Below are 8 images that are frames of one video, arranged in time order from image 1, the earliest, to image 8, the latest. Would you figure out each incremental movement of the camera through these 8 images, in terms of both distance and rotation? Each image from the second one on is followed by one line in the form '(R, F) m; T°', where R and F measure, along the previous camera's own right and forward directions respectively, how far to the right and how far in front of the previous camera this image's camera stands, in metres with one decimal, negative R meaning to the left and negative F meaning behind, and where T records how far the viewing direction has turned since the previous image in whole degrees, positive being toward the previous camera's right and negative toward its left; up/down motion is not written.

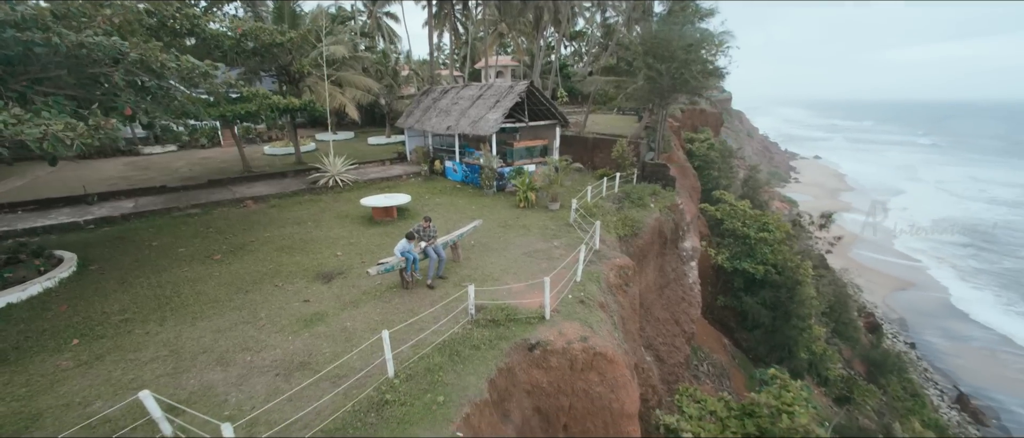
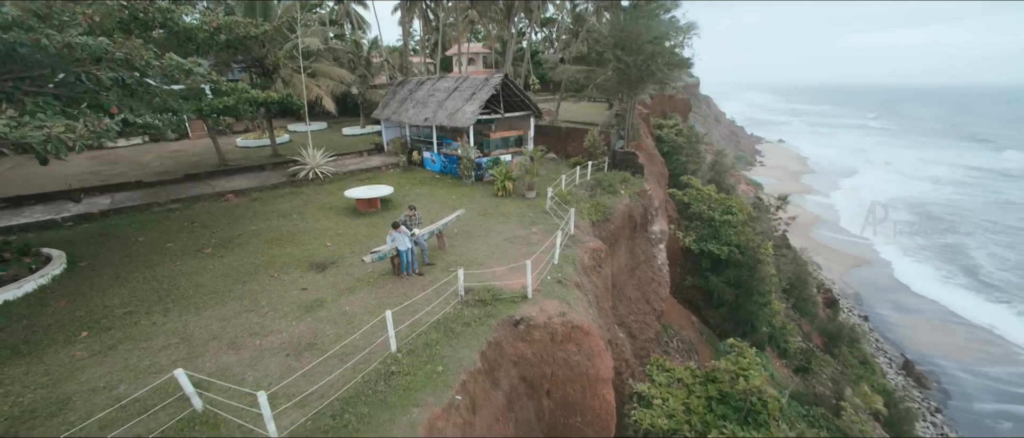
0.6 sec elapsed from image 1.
(-0.2, -0.7) m; +3°
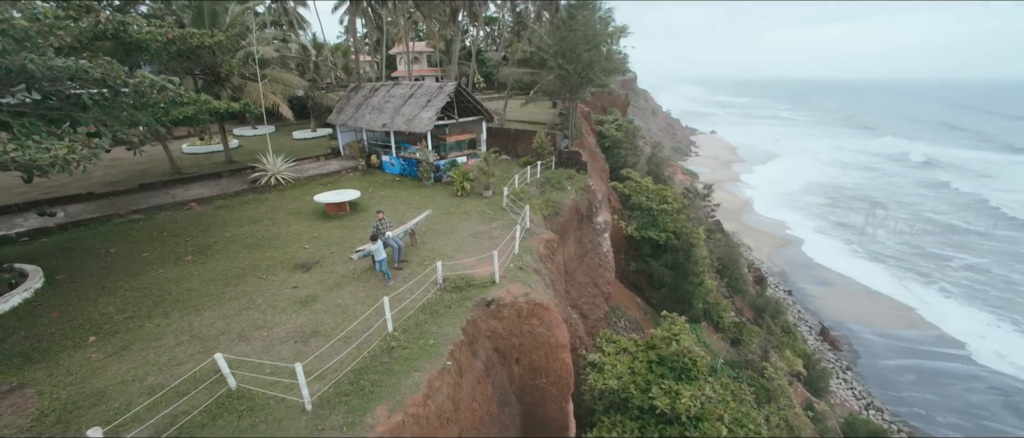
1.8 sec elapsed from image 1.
(-0.4, -1.4) m; +7°
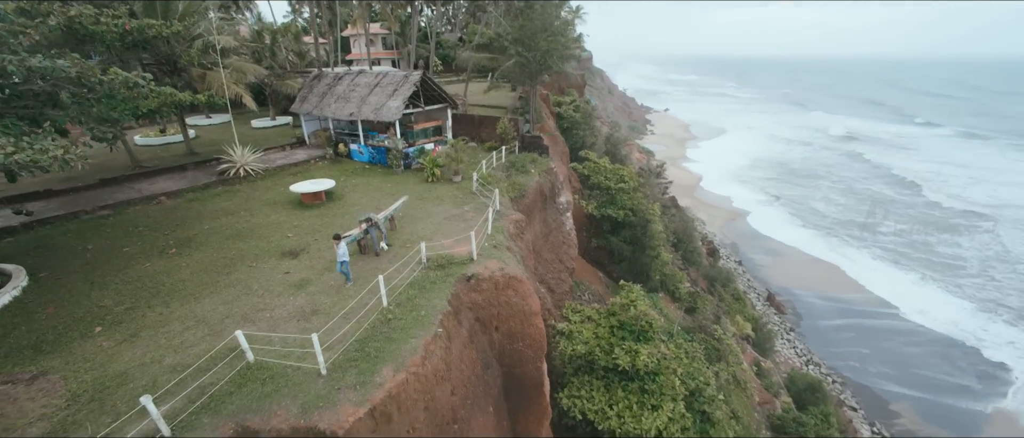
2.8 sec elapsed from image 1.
(-0.3, -1.0) m; +5°
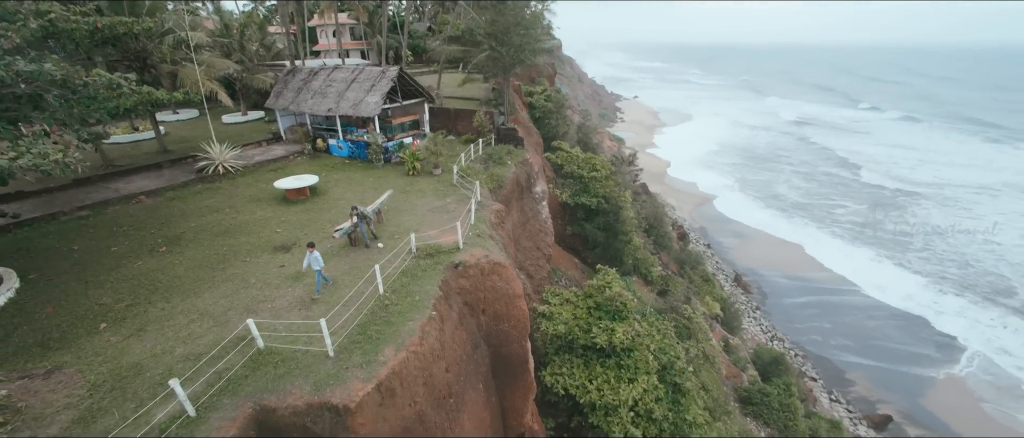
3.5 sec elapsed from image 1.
(-0.2, -0.7) m; +3°
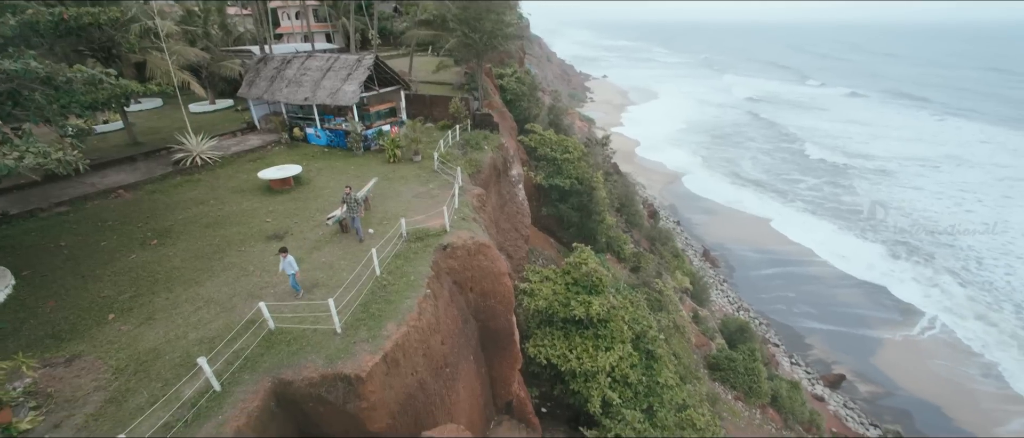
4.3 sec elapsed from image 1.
(-0.3, -0.8) m; +3°
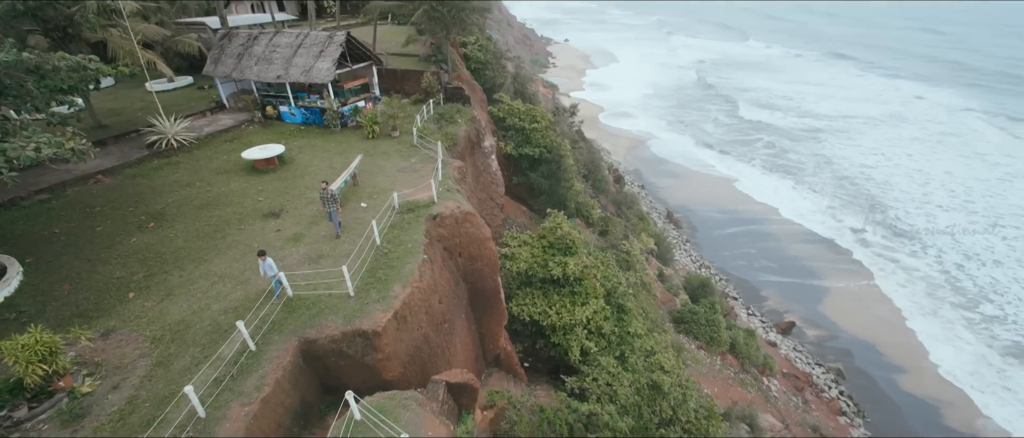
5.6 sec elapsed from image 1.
(-0.5, -1.1) m; +4°
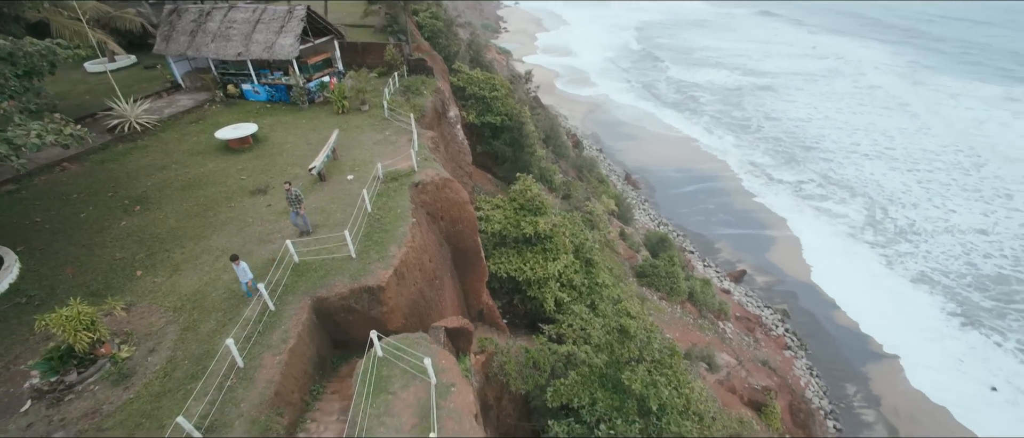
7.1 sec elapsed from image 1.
(-0.5, -1.1) m; +5°
